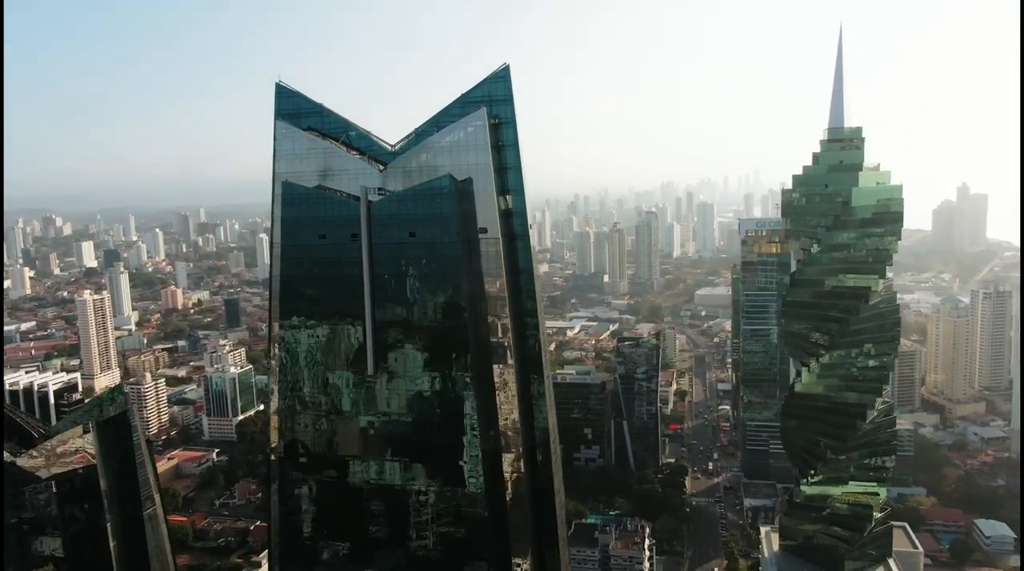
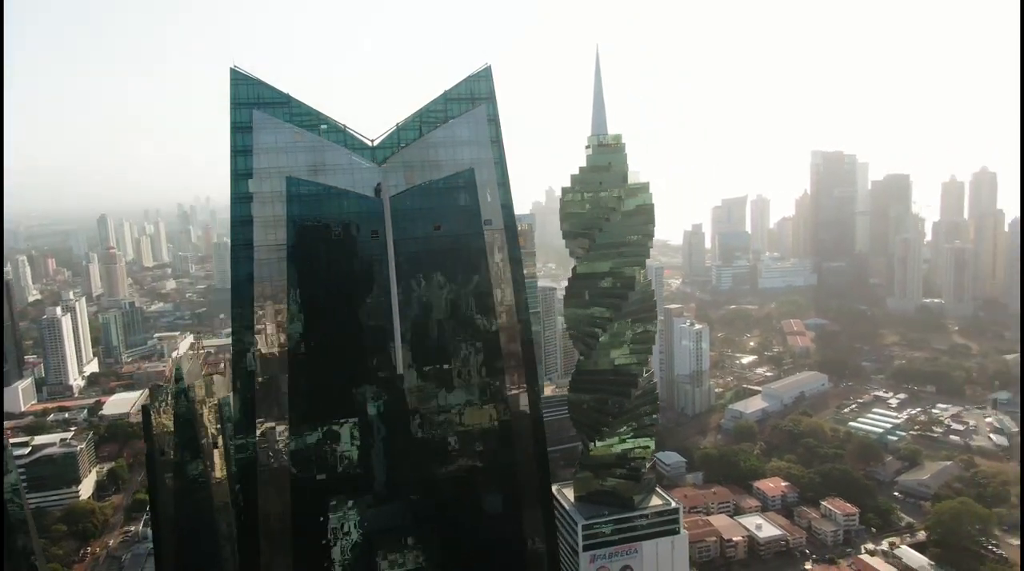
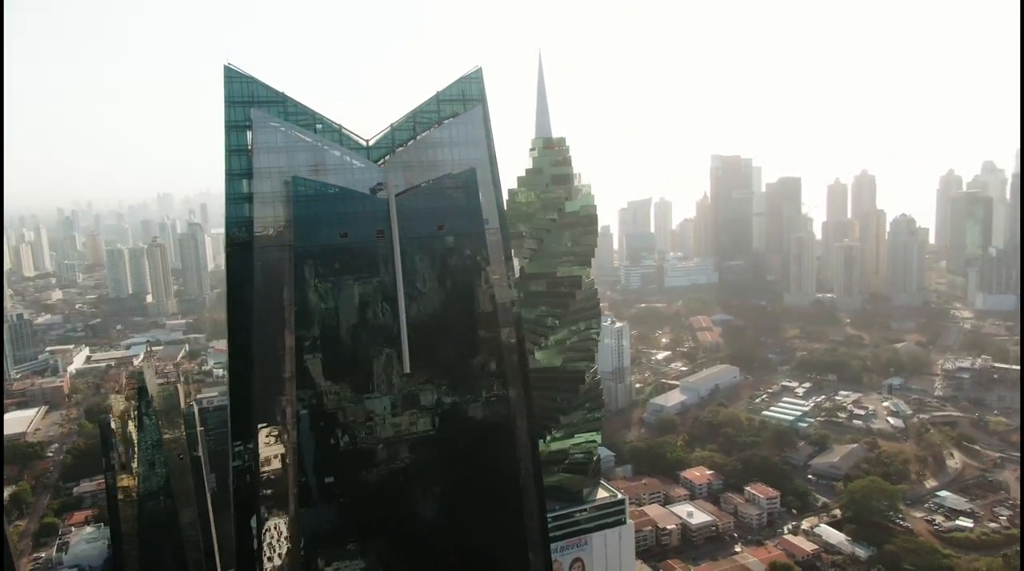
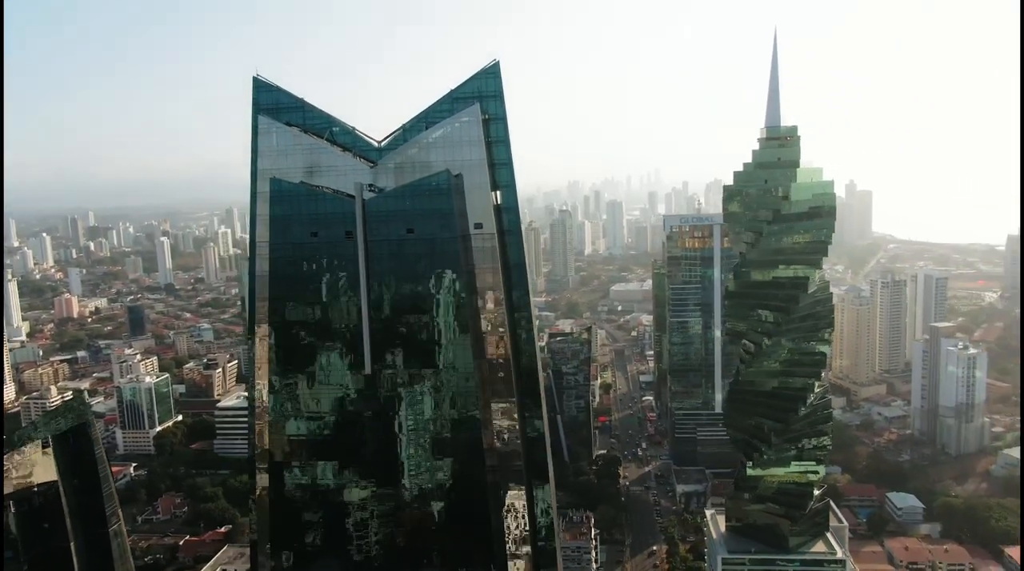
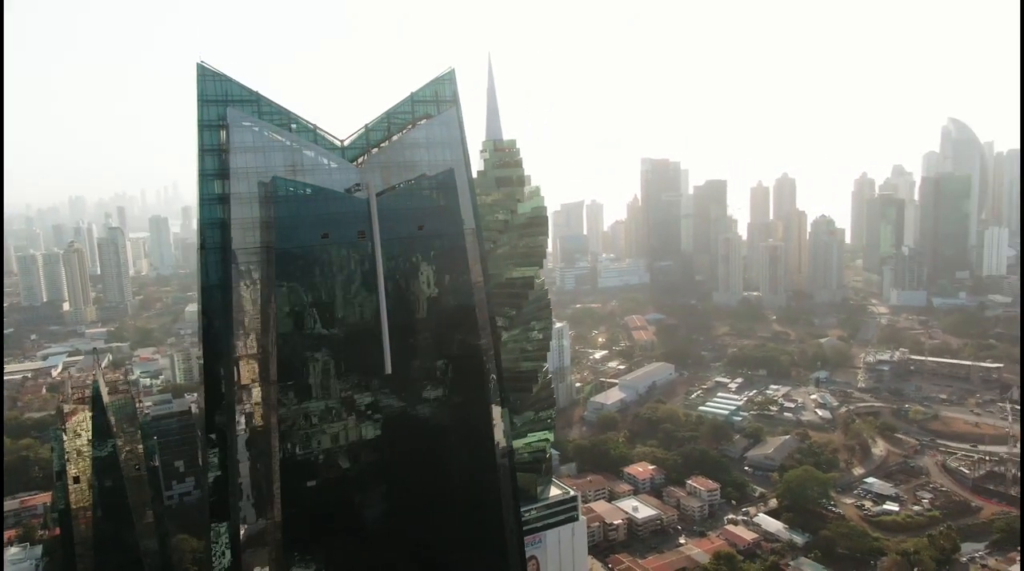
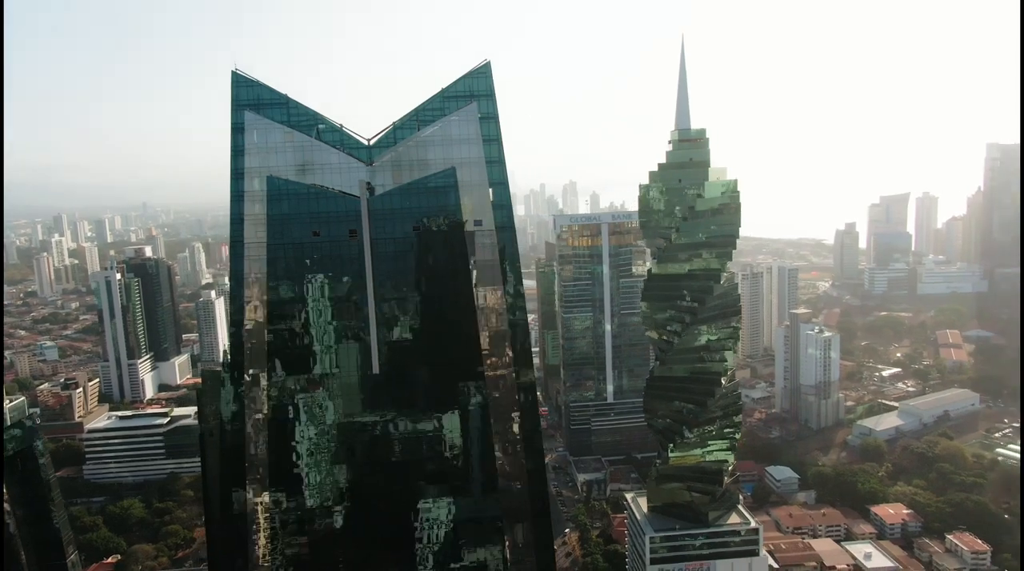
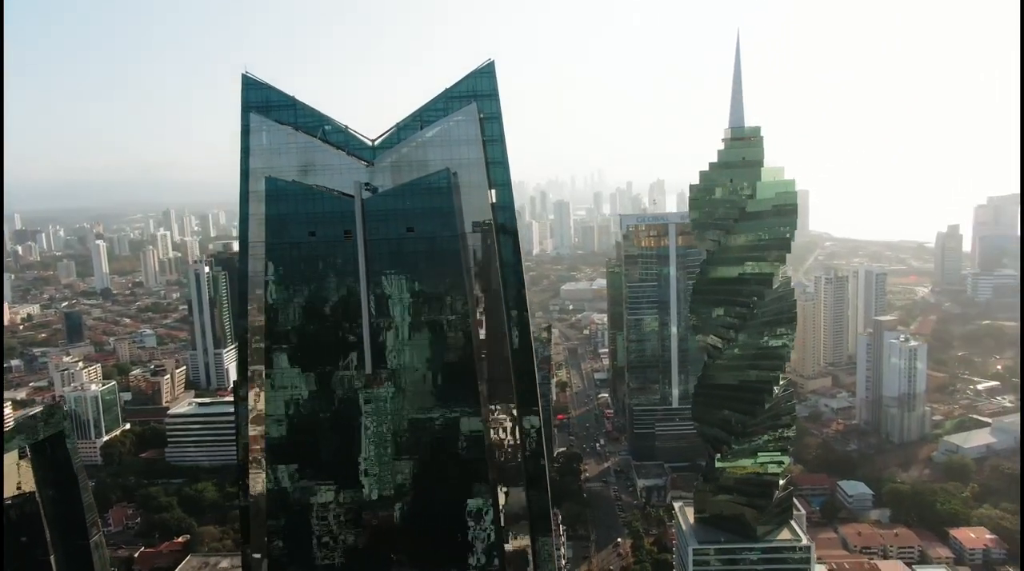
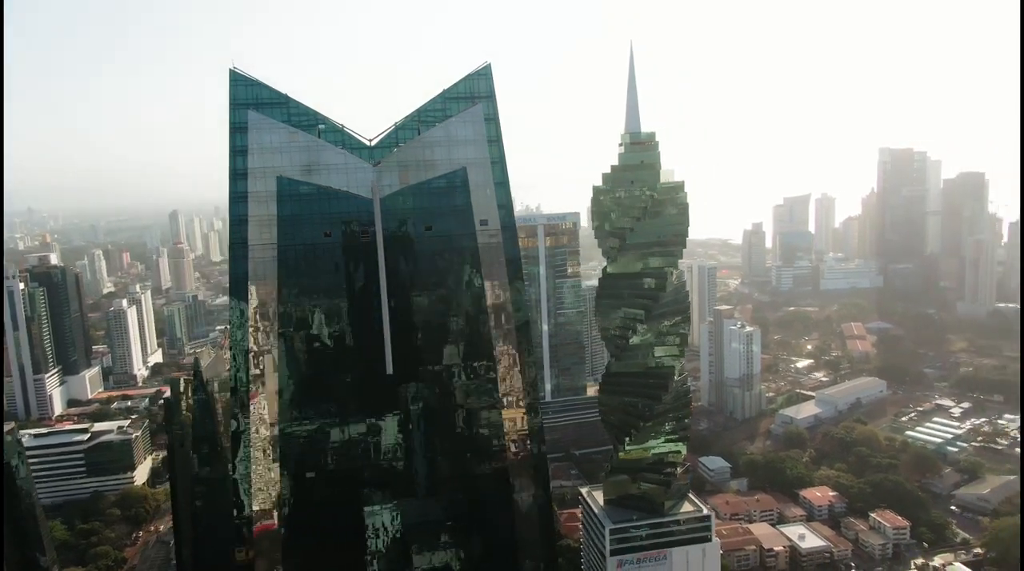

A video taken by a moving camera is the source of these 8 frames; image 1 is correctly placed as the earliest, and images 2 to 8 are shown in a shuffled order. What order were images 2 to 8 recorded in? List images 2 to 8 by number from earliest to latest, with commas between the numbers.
4, 7, 6, 8, 2, 3, 5
